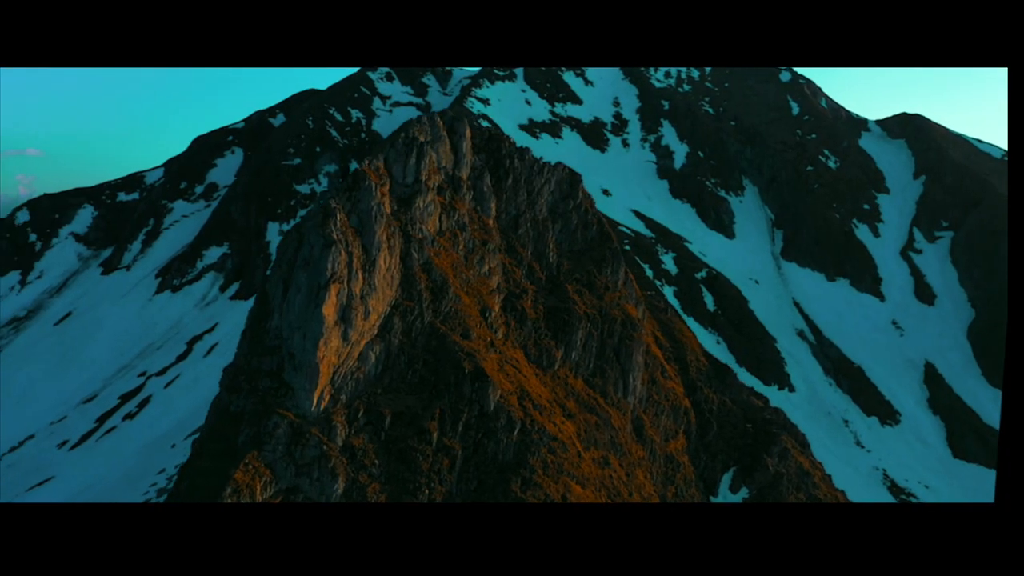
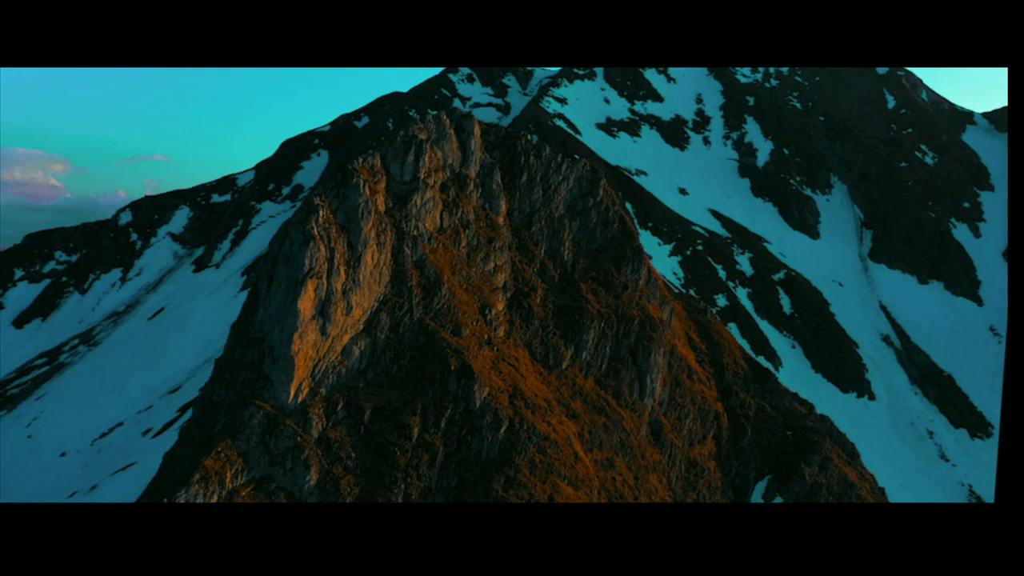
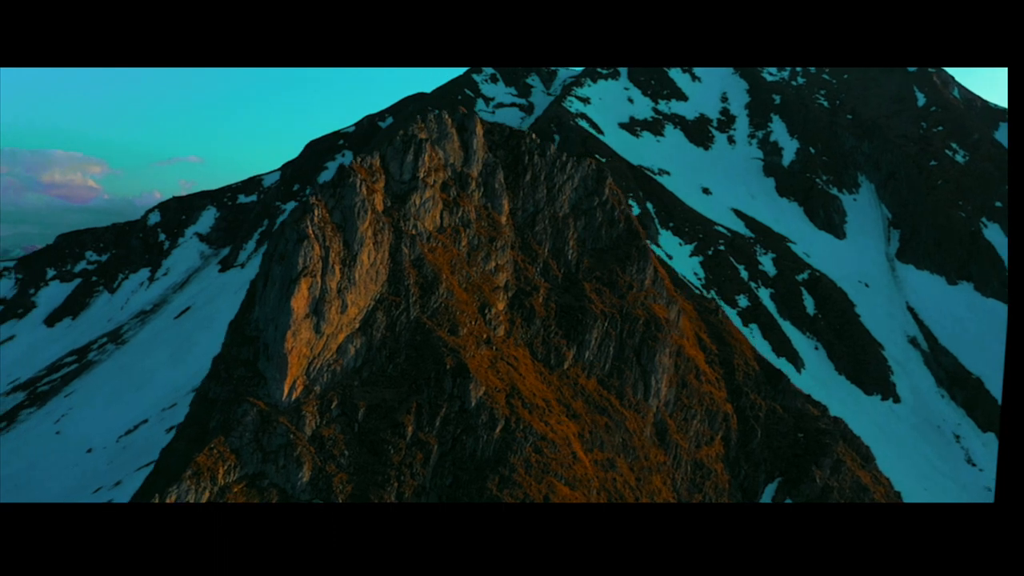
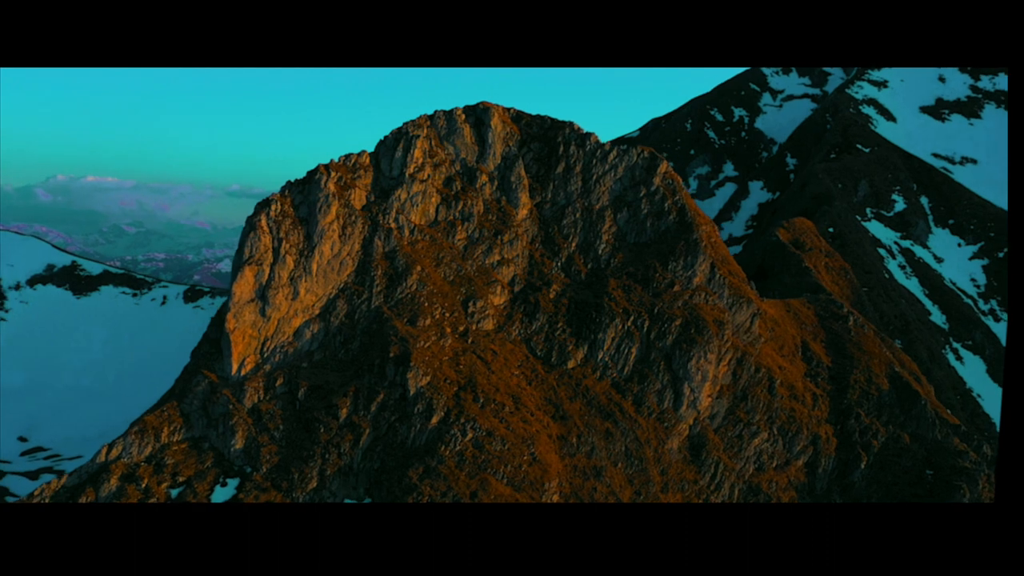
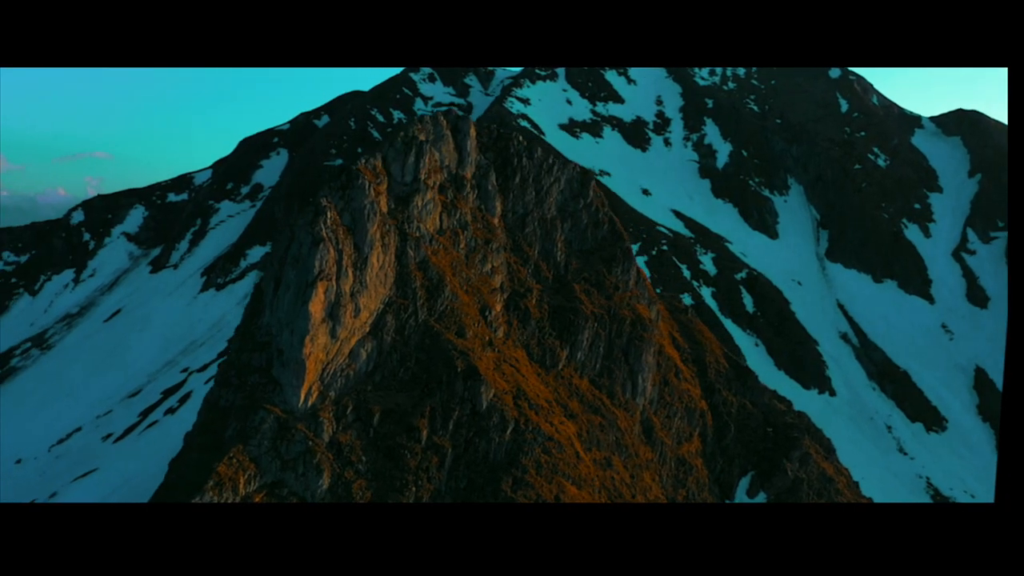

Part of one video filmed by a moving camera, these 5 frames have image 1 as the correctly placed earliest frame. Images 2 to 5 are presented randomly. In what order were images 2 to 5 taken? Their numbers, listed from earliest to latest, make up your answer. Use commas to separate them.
5, 2, 3, 4
